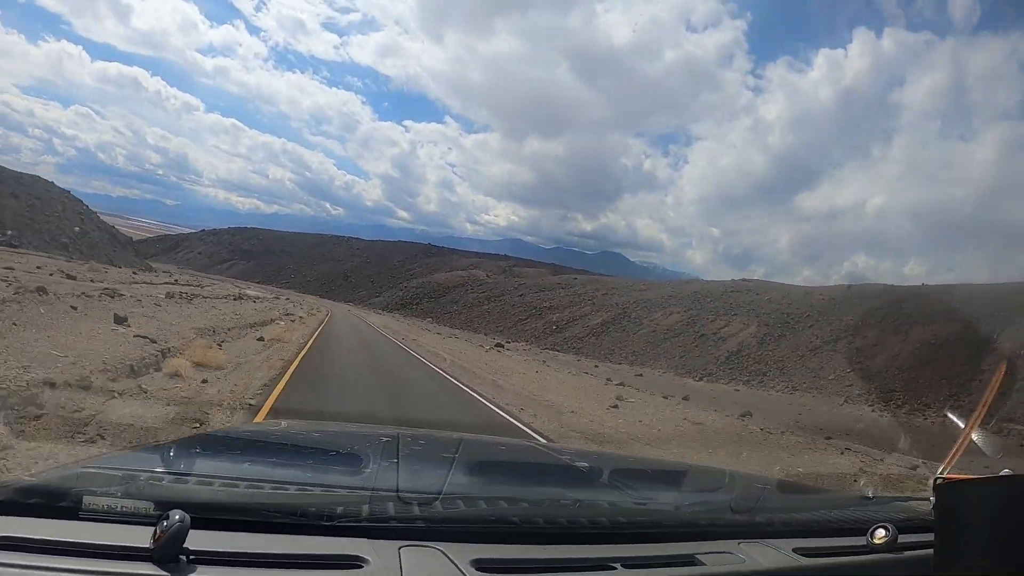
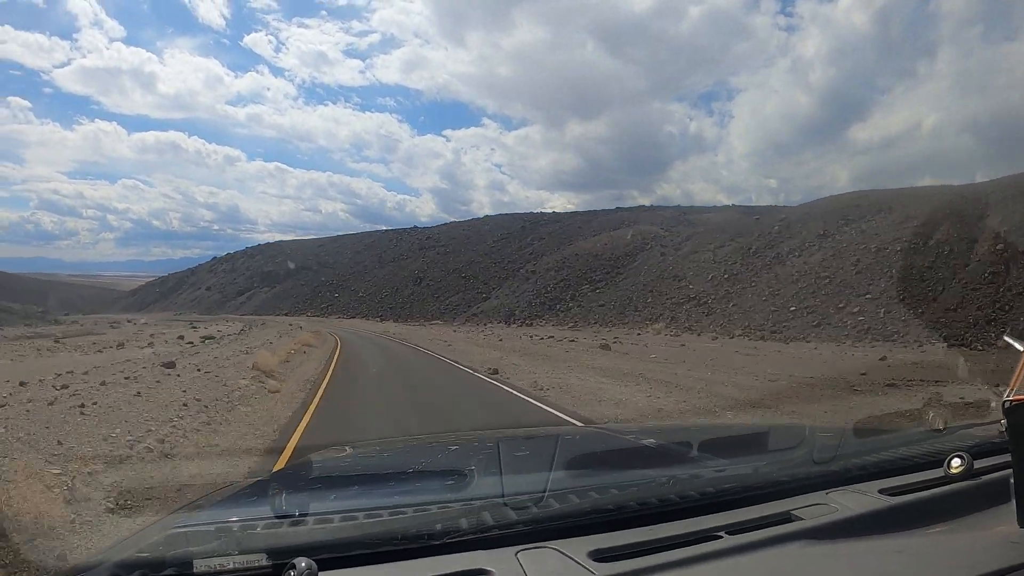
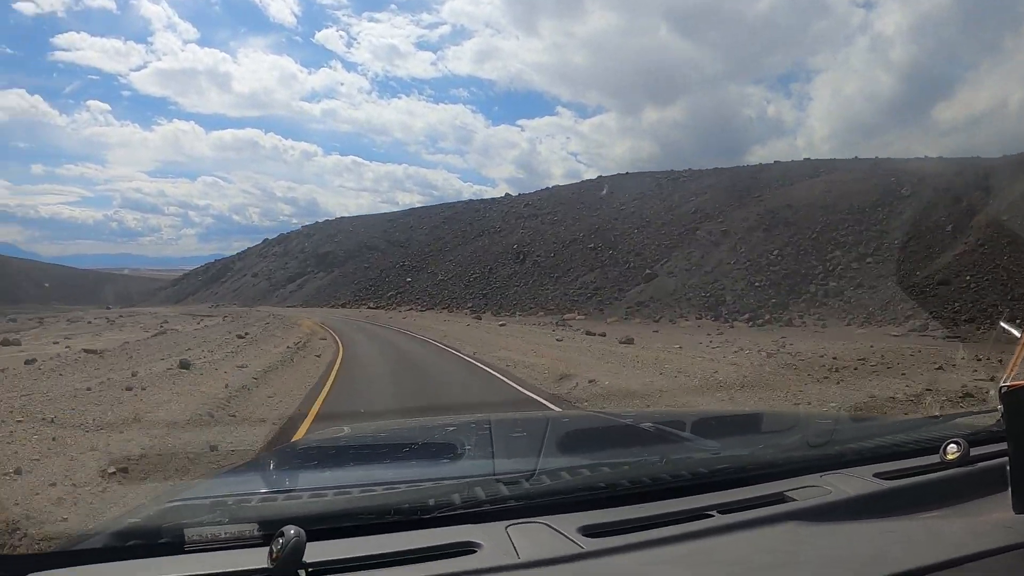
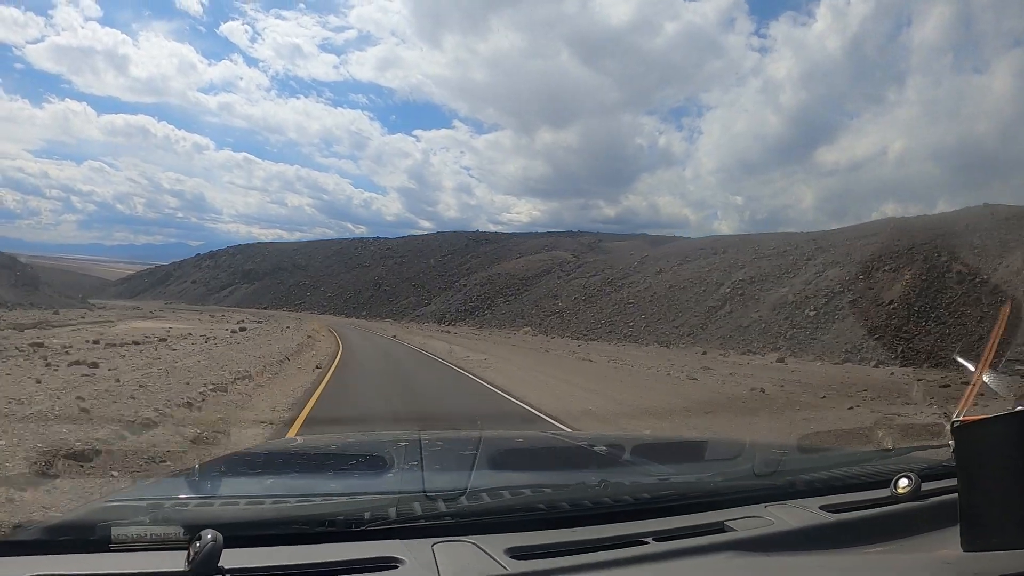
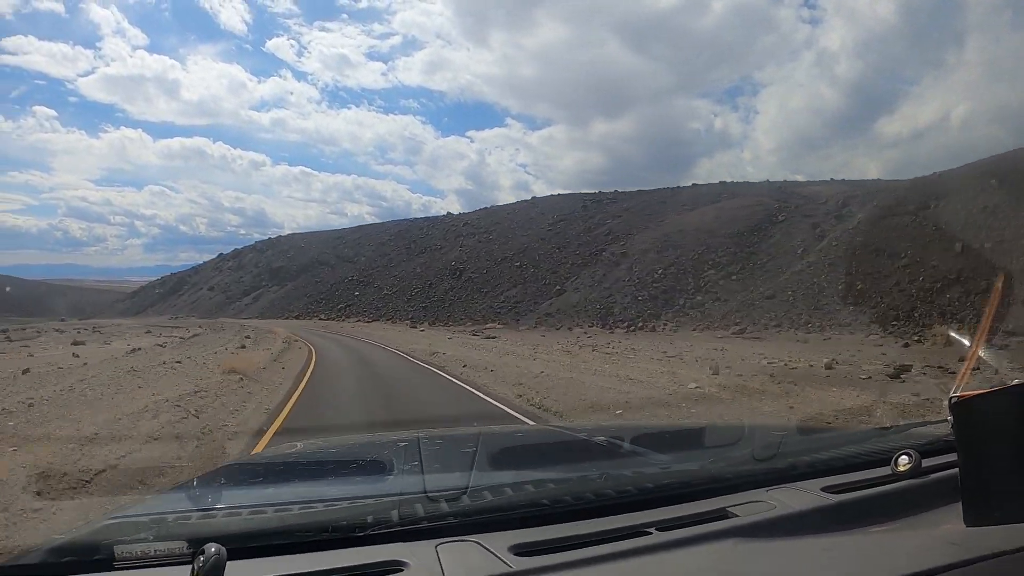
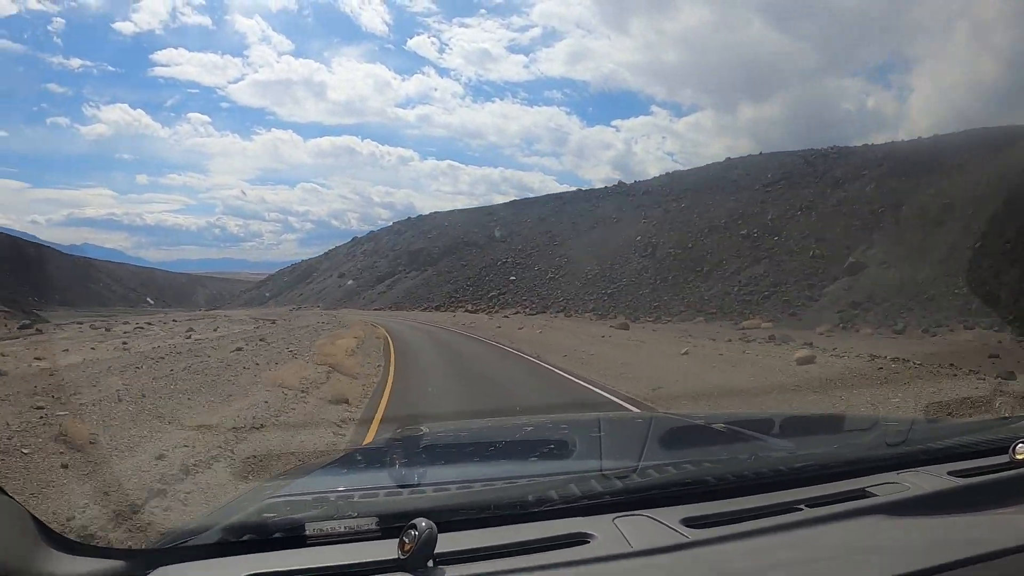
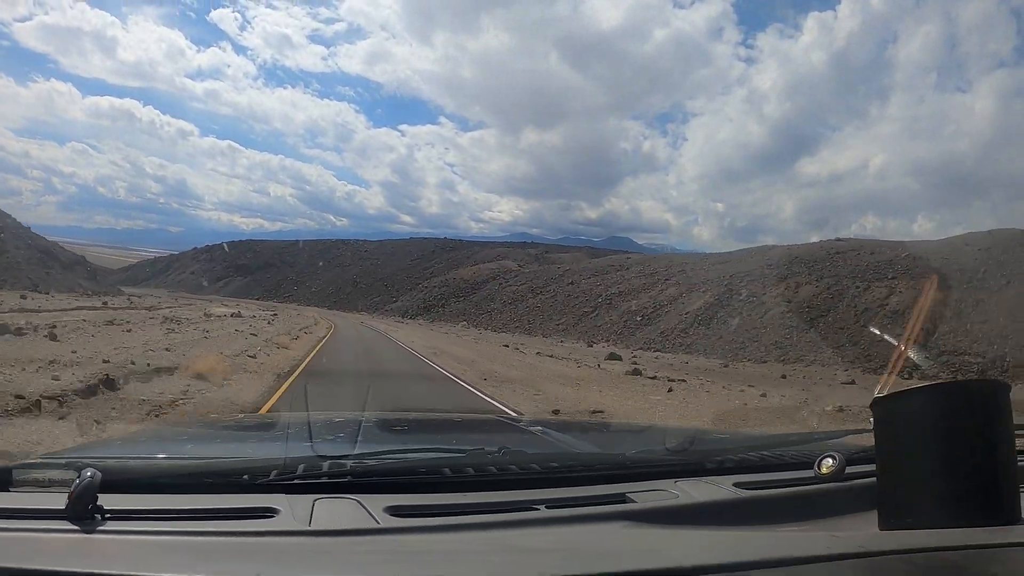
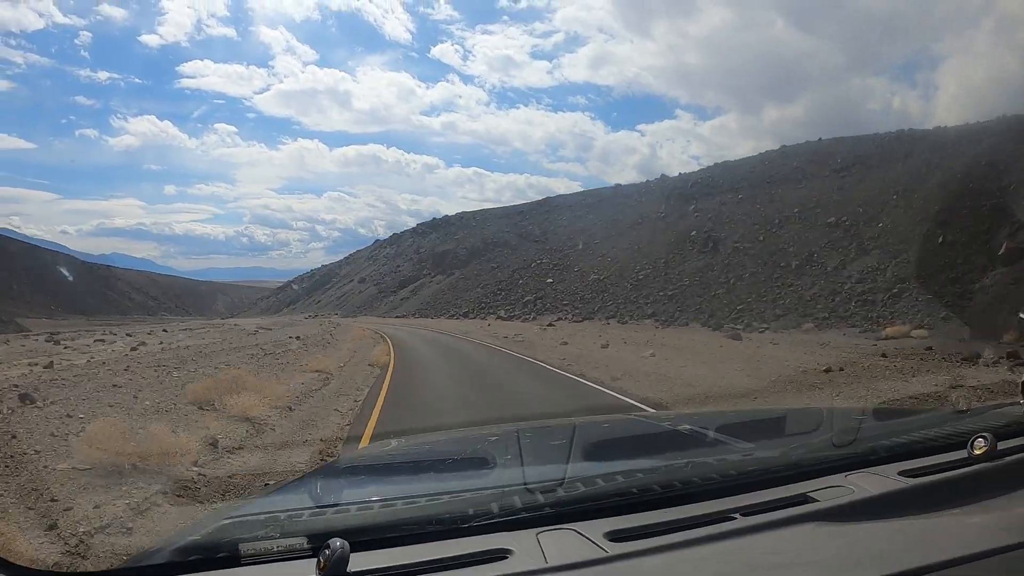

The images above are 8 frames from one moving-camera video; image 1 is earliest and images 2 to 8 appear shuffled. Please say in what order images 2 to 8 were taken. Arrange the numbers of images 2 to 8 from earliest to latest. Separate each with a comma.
7, 4, 2, 5, 3, 6, 8
